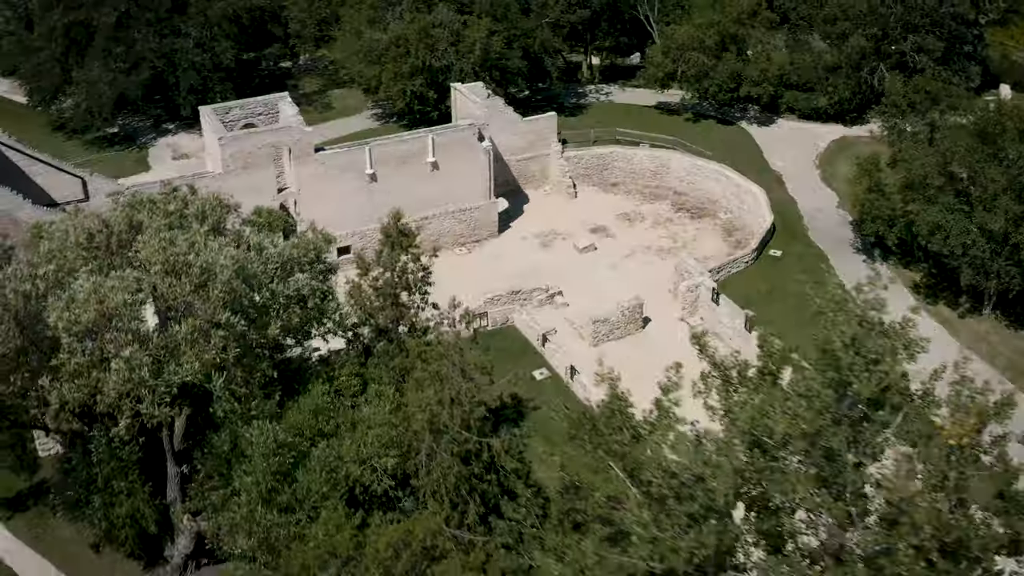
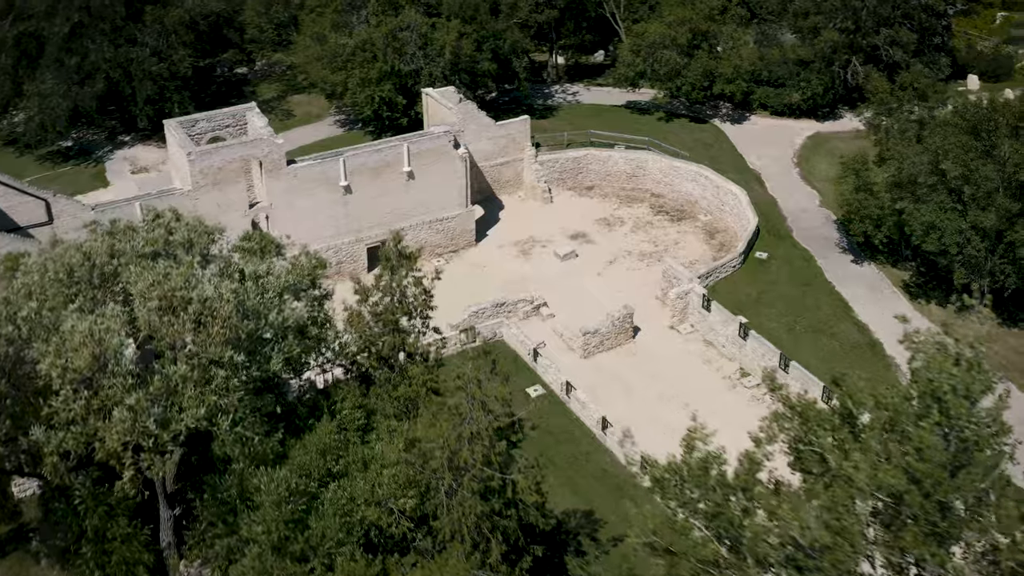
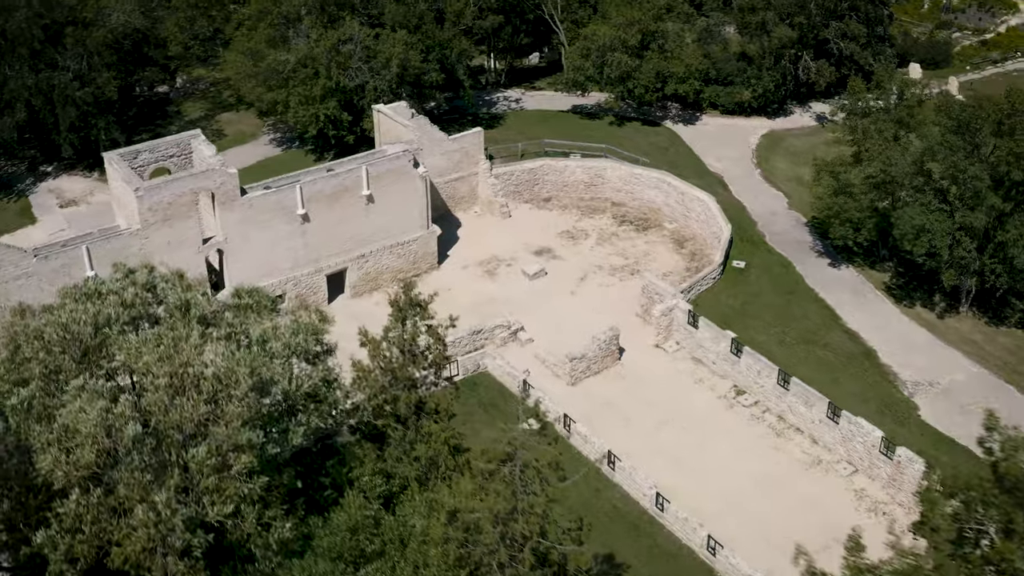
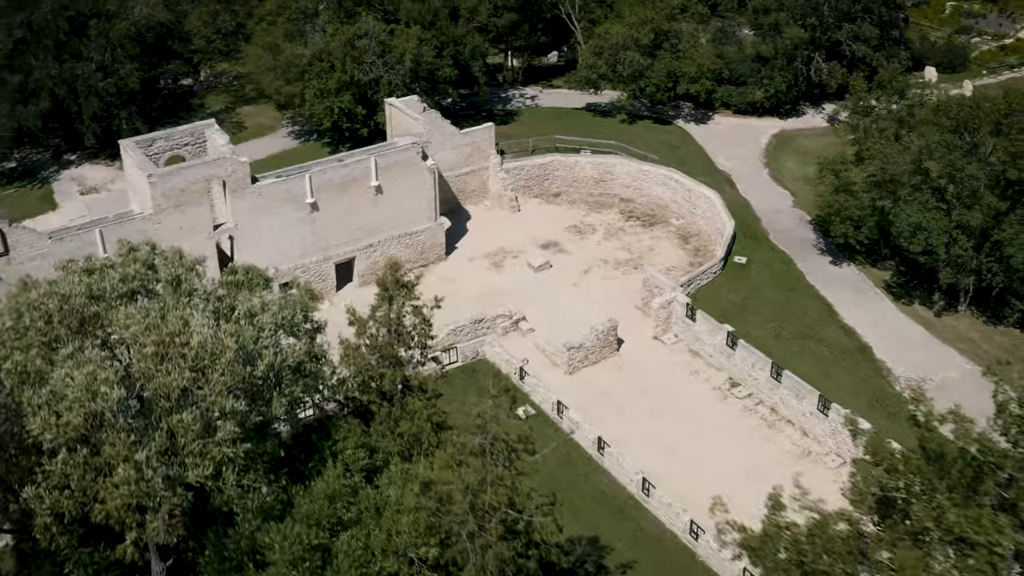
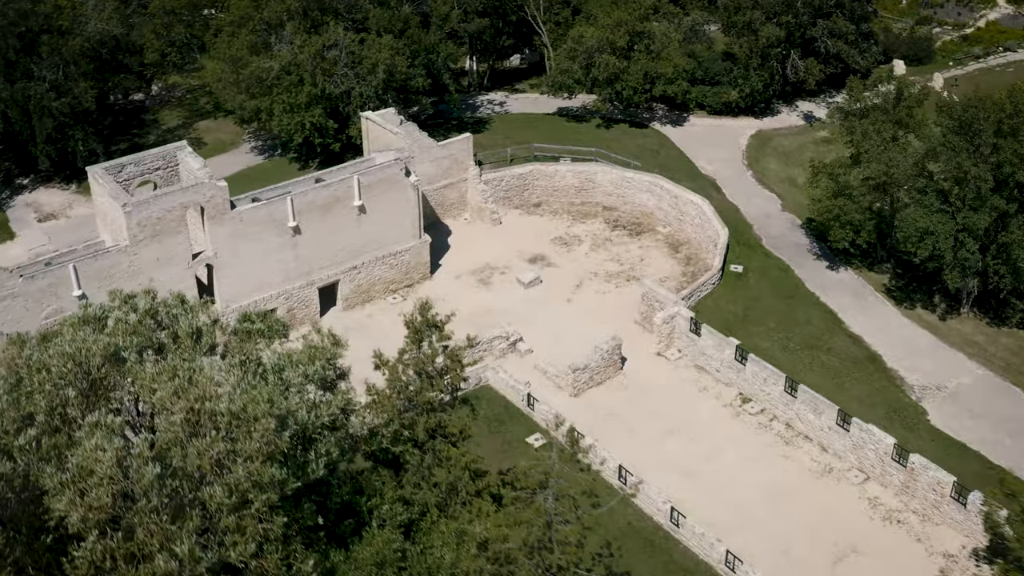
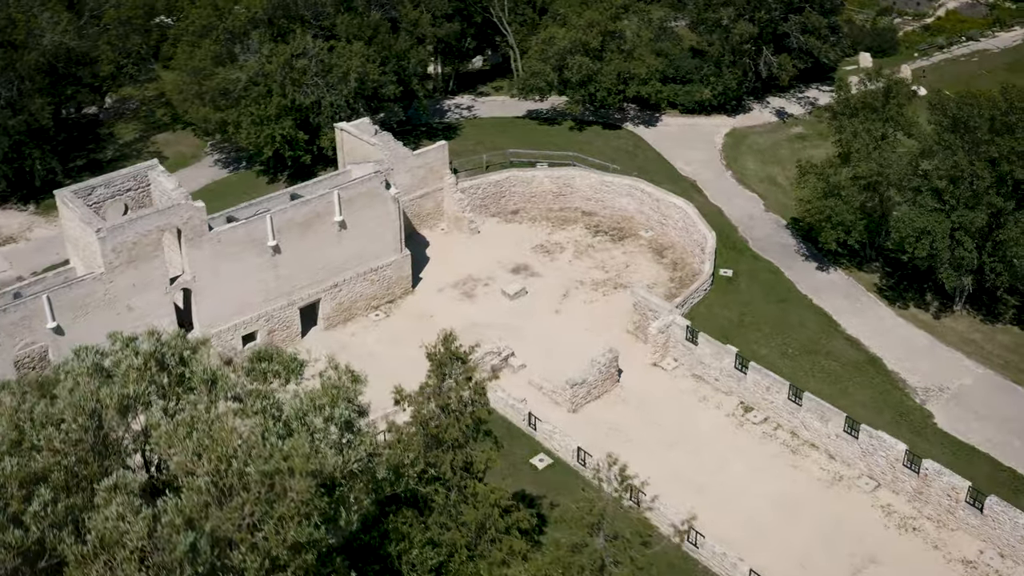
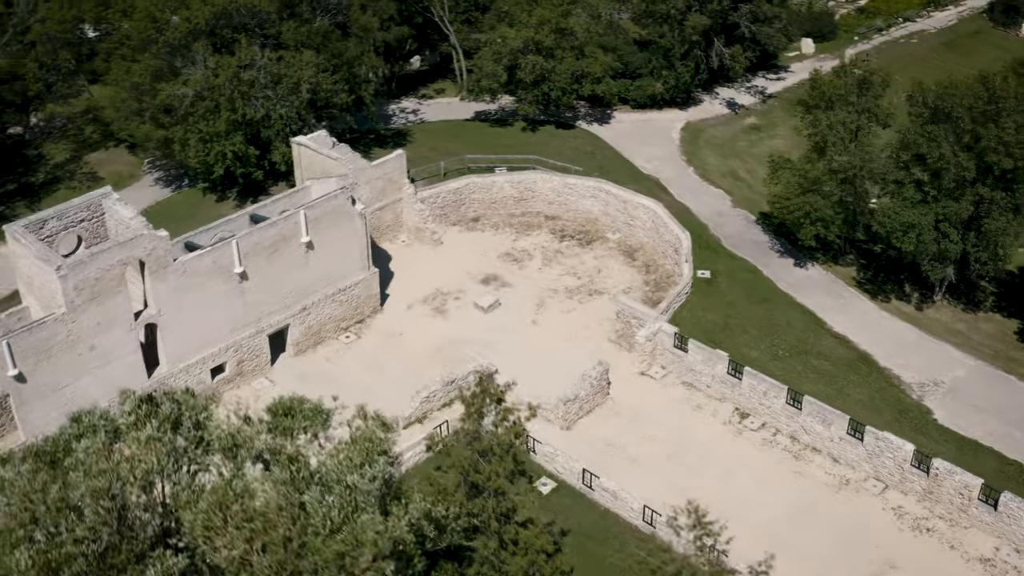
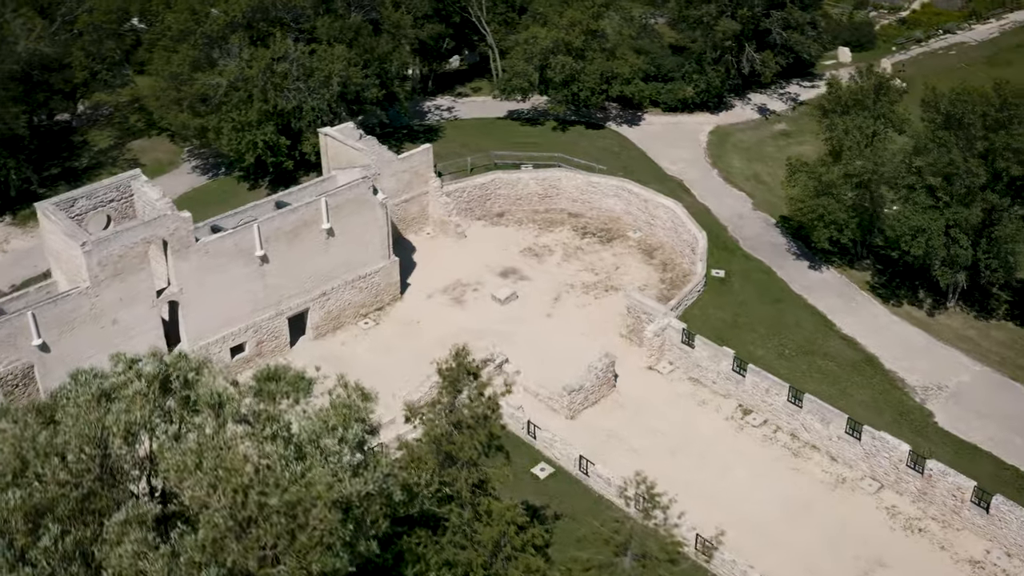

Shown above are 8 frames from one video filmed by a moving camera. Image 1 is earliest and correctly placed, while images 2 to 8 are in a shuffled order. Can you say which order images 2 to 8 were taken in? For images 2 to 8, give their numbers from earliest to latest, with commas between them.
2, 4, 3, 5, 6, 8, 7
